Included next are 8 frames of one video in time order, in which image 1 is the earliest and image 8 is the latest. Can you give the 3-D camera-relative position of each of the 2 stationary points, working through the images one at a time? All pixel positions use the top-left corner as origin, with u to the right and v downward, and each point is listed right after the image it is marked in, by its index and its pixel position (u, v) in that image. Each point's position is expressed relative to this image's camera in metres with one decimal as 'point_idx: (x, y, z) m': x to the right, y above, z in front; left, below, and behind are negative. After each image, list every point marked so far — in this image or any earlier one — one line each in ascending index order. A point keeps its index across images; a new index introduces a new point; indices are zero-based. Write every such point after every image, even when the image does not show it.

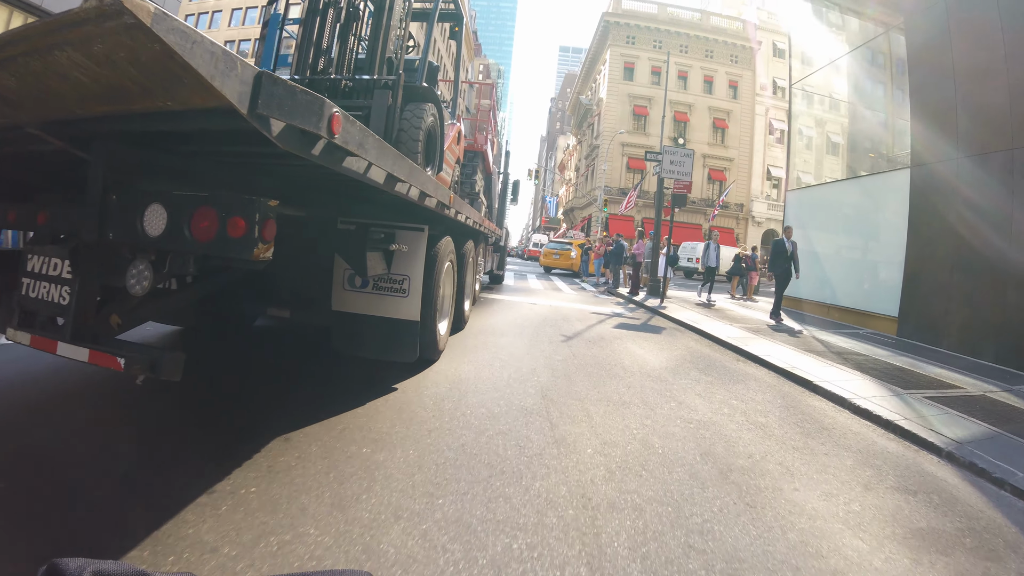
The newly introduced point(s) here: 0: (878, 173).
0: (+8.4, +2.6, +11.6) m
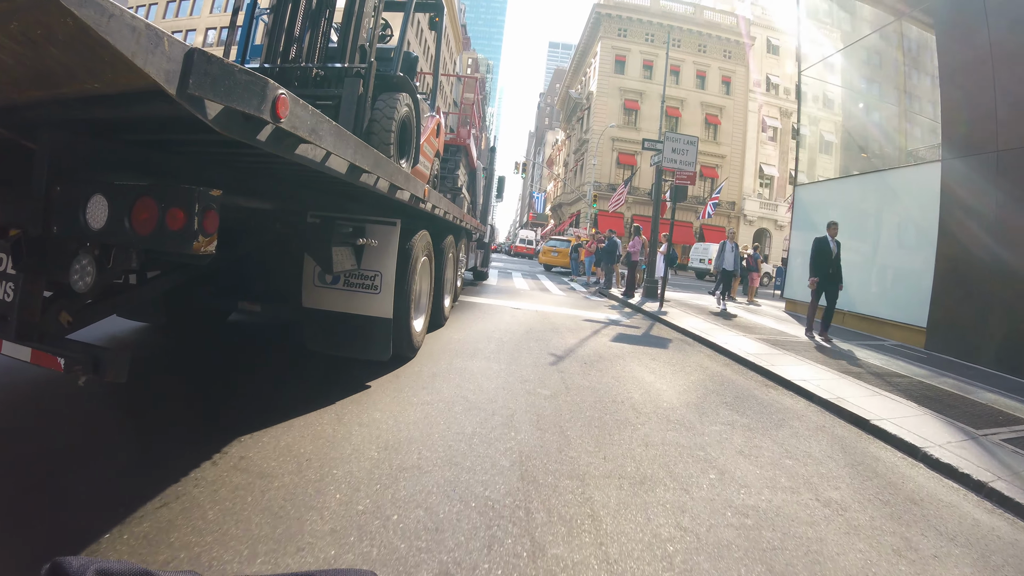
0: (+8.1, +2.6, +11.3) m
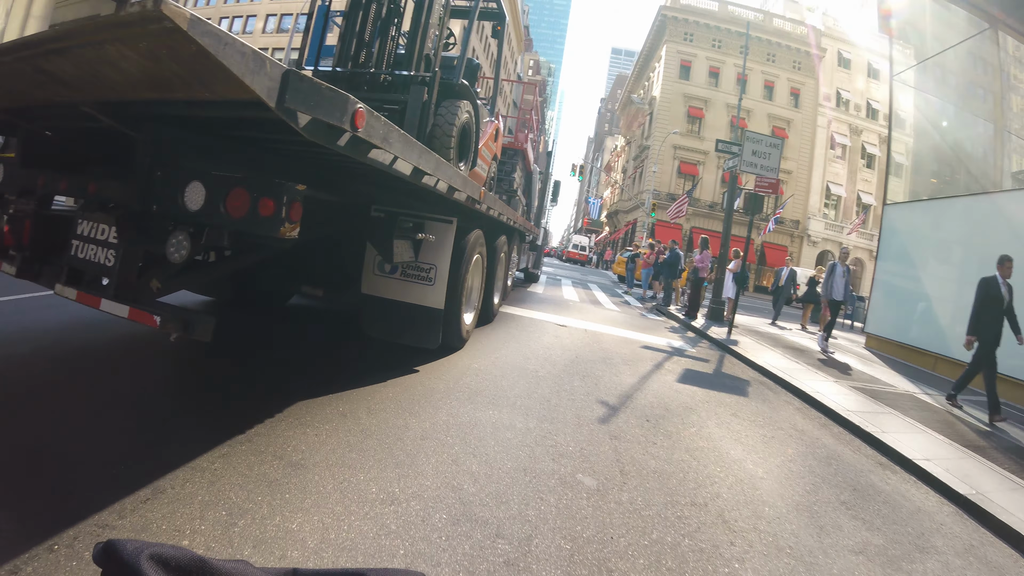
0: (+9.2, +1.8, +10.1) m
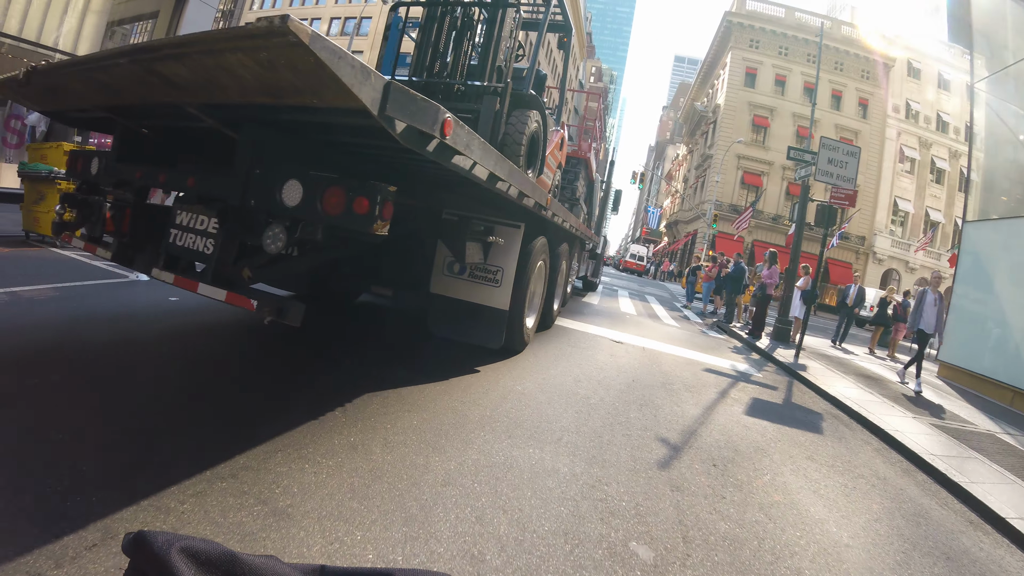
0: (+10.1, +1.2, +9.1) m
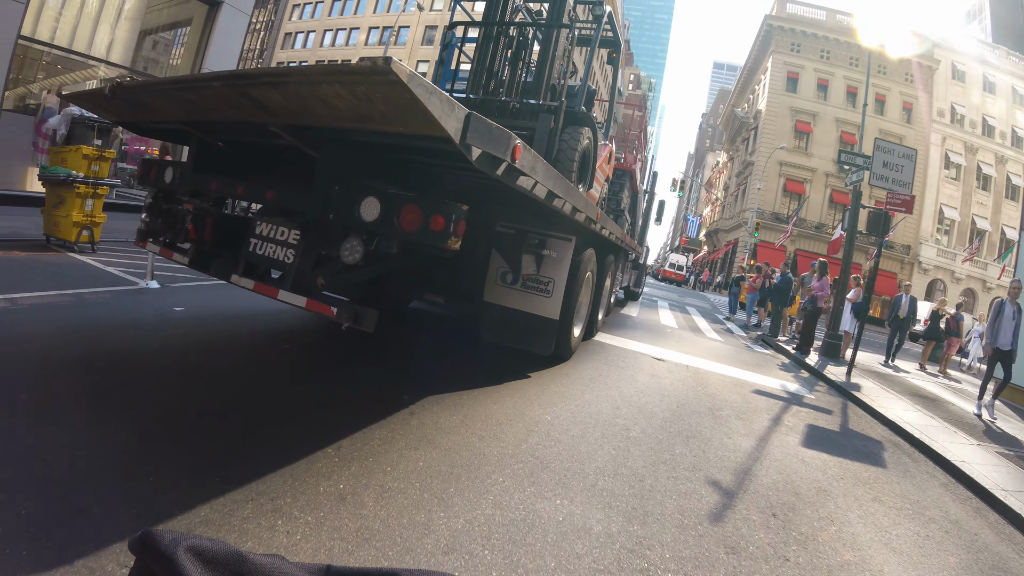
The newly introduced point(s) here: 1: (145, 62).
0: (+10.6, +1.0, +8.3) m
1: (-9.9, +6.1, +13.6) m
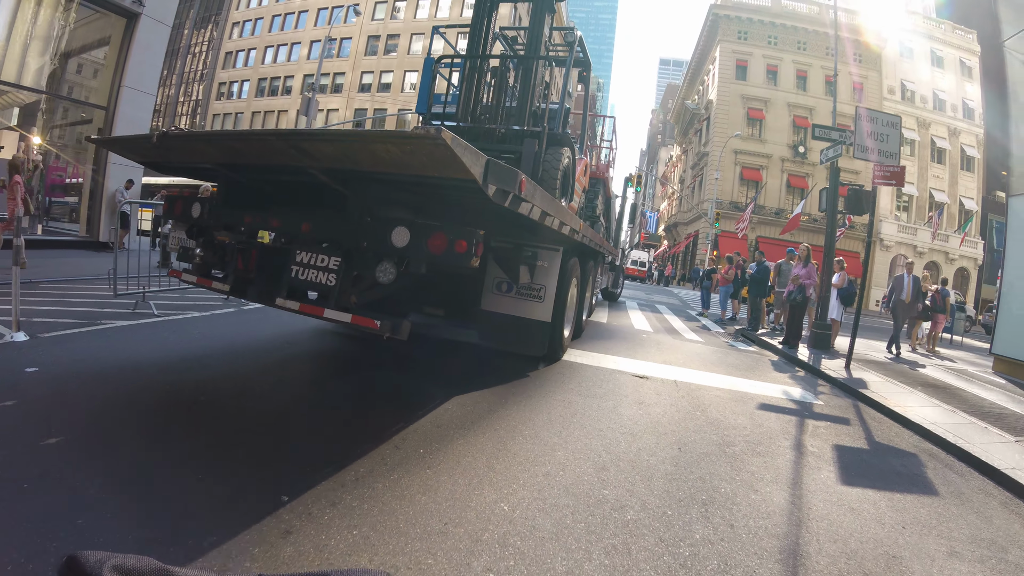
0: (+10.0, +1.7, +8.6) m
1: (-11.1, +5.1, +12.8) m
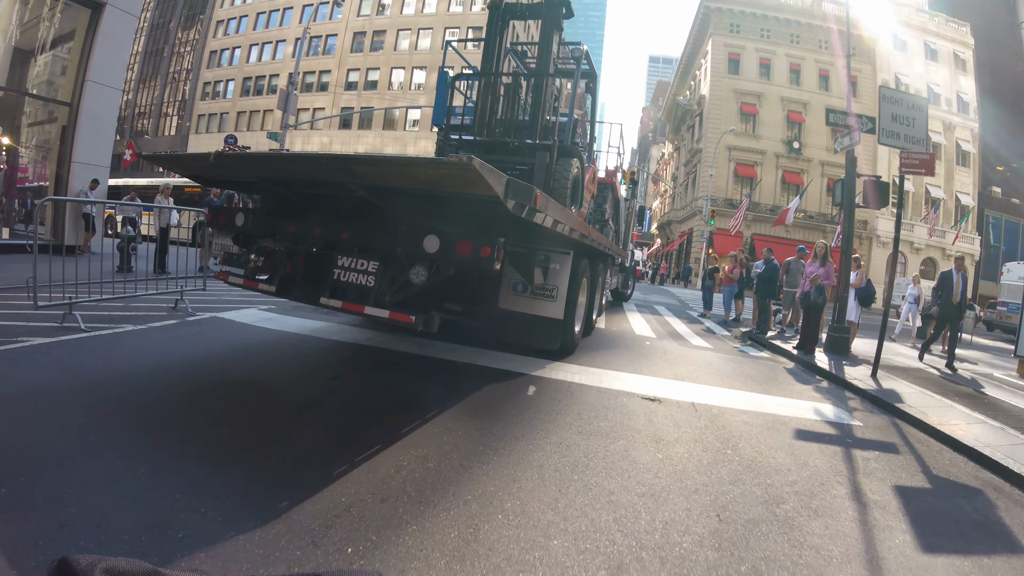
0: (+9.8, +1.8, +8.4) m
1: (-11.4, +4.9, +12.3) m
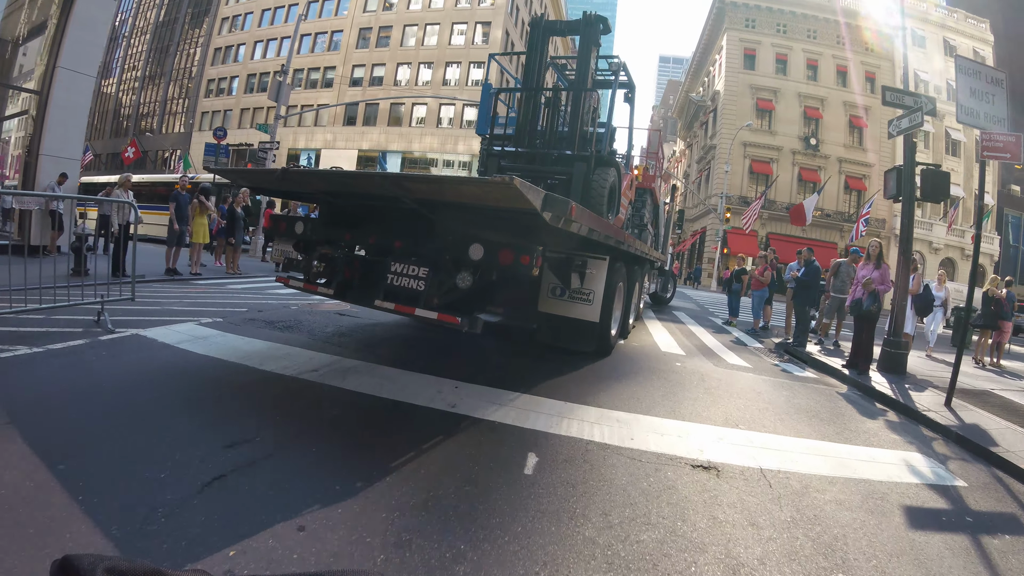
0: (+9.9, +1.7, +7.9) m
1: (-11.3, +4.9, +12.0) m
